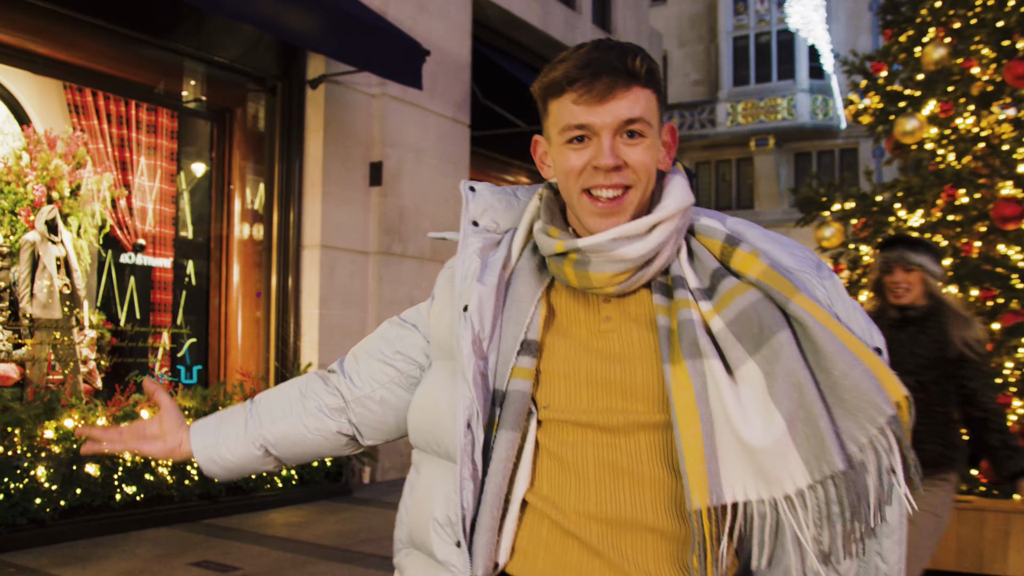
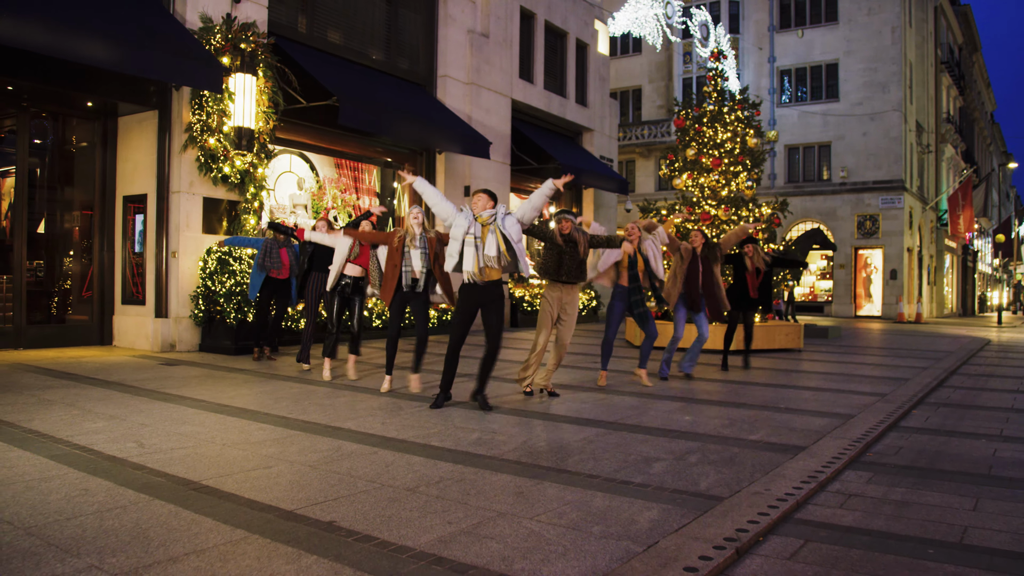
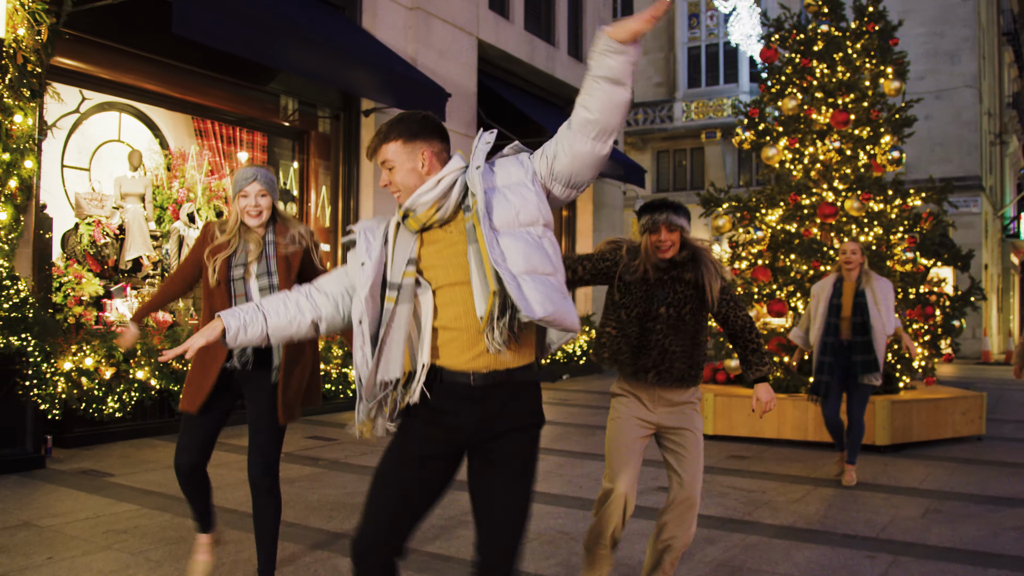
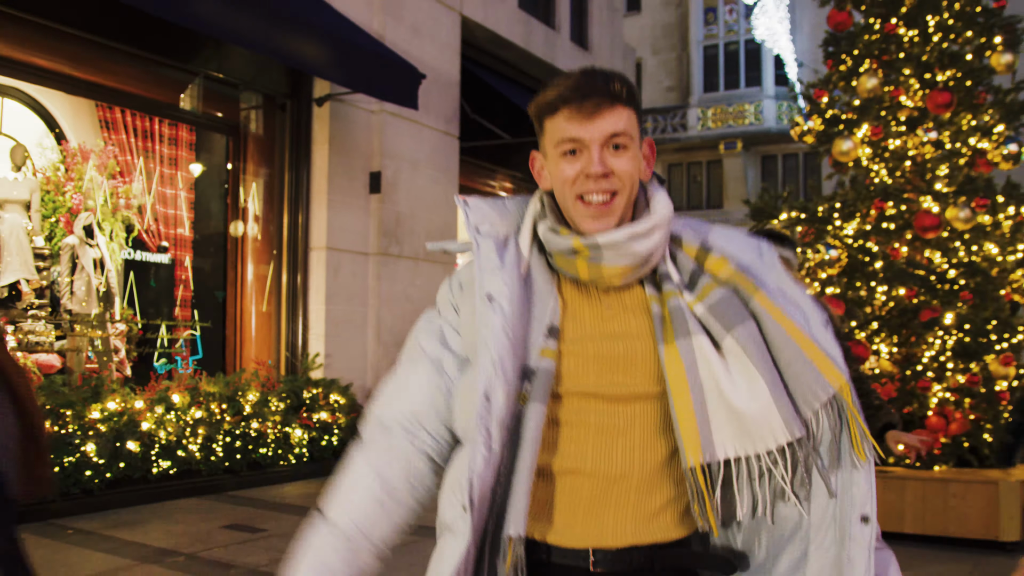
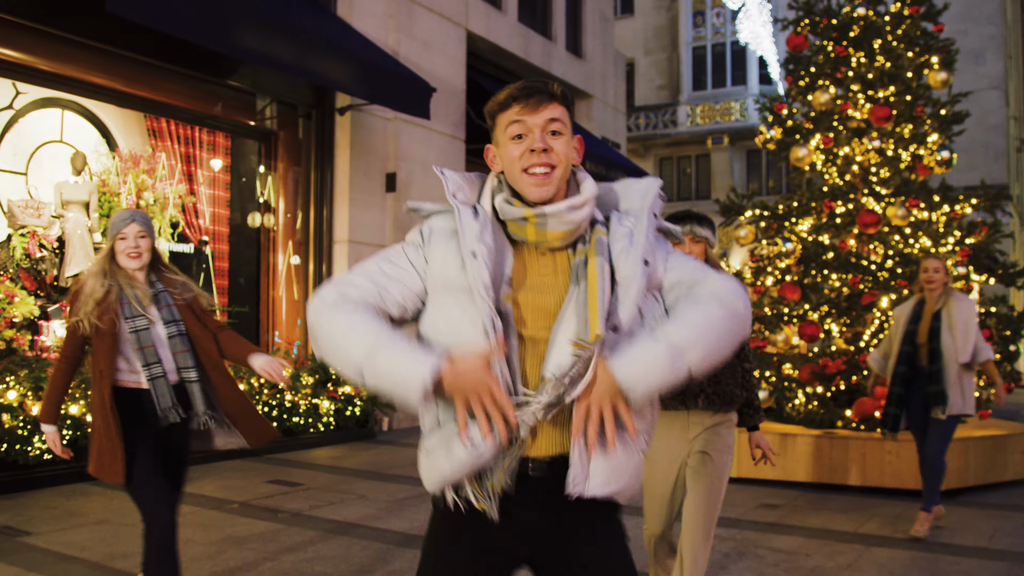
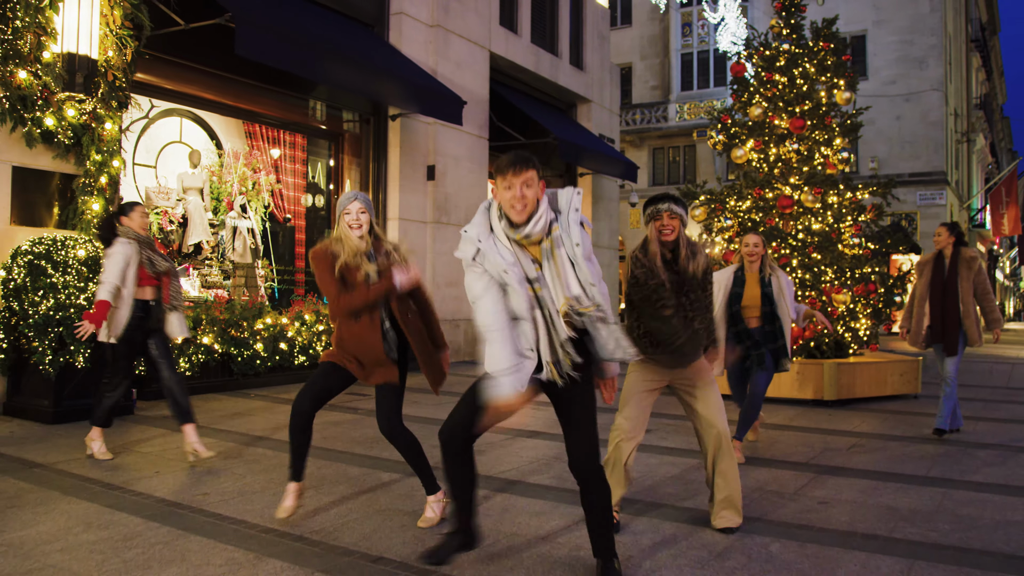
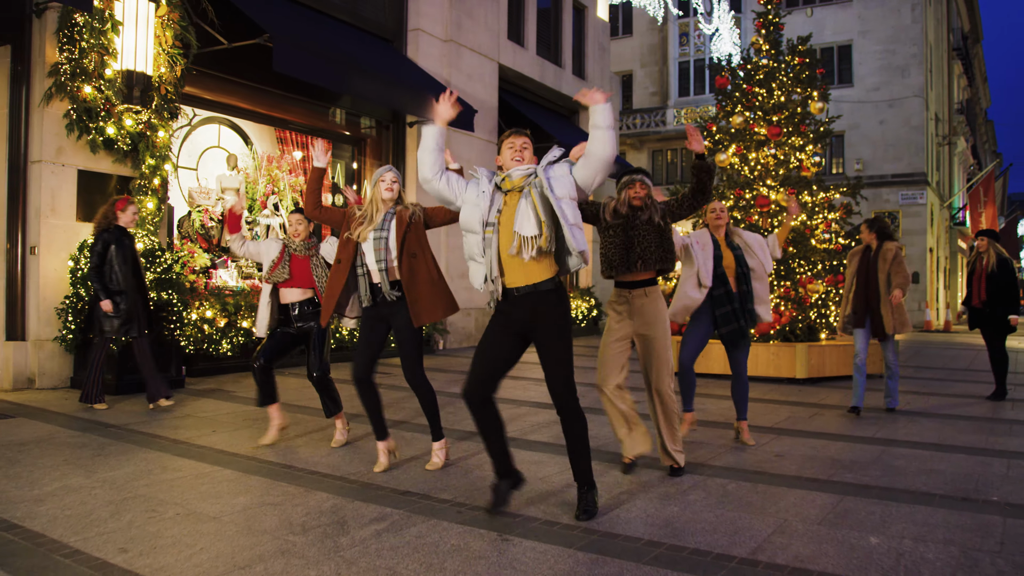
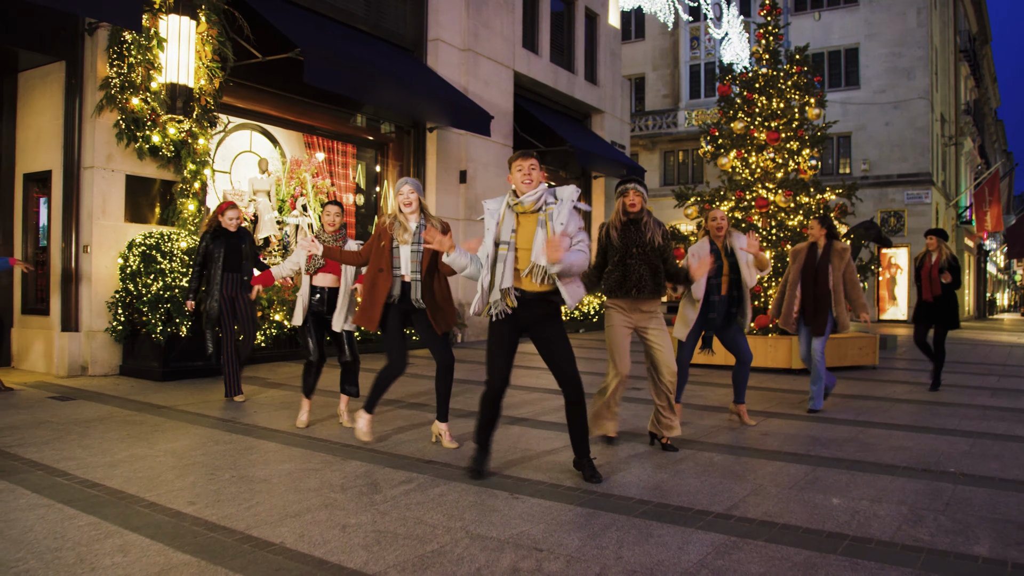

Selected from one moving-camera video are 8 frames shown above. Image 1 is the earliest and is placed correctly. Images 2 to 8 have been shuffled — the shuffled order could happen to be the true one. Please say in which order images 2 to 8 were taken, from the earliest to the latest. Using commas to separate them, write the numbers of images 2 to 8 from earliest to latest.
4, 5, 3, 6, 7, 8, 2
